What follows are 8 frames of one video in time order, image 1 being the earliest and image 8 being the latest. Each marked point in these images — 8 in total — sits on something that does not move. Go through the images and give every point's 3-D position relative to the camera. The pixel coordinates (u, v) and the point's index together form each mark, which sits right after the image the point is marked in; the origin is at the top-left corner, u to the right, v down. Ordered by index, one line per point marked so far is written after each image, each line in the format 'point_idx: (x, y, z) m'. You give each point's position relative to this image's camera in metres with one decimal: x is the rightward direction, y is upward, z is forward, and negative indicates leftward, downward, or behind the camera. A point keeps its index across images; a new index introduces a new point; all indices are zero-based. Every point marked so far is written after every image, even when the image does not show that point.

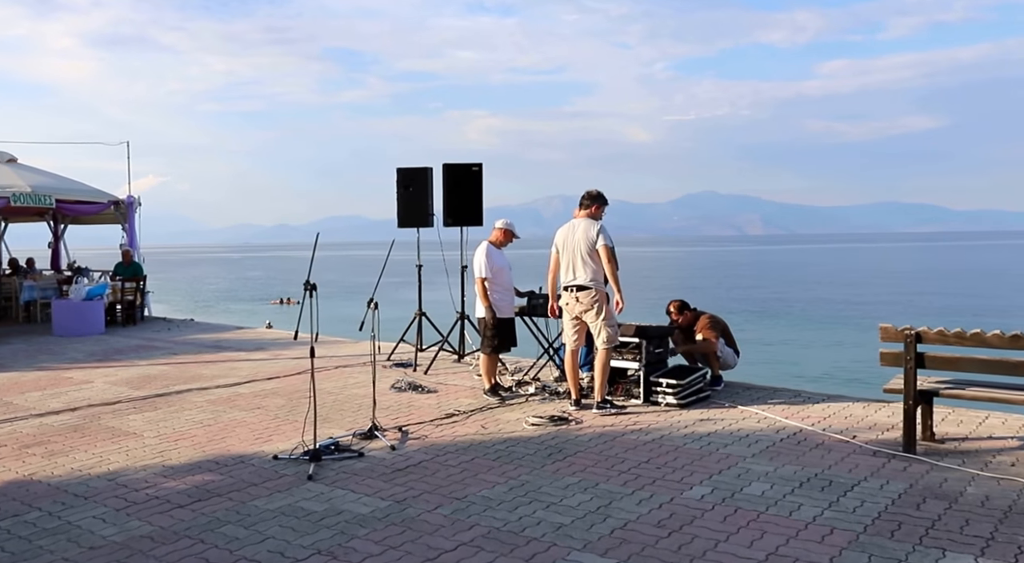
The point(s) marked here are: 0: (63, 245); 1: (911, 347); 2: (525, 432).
0: (-9.9, +0.8, +18.3) m
1: (+2.6, -0.4, +5.4) m
2: (+0.1, -1.2, +6.3) m
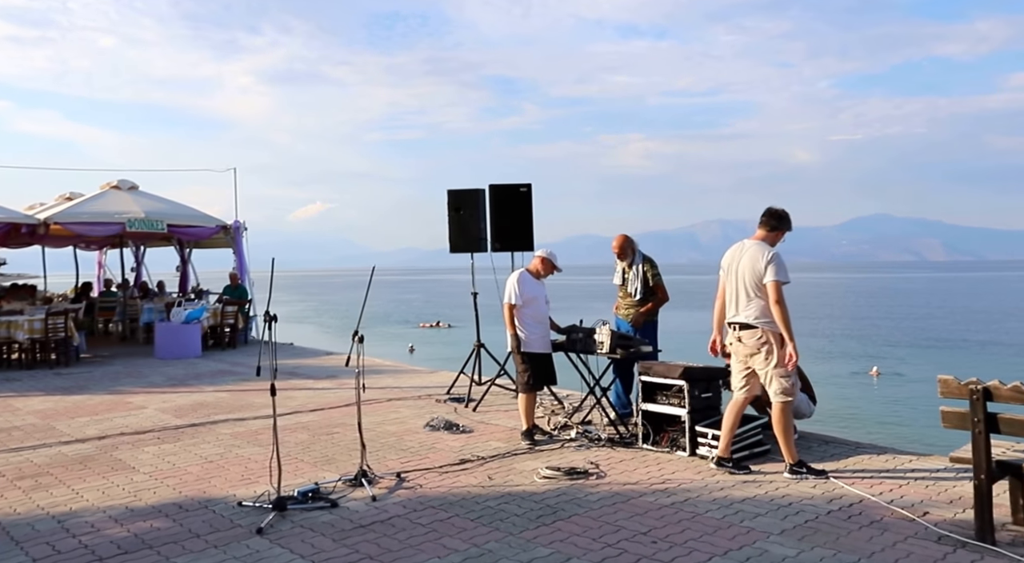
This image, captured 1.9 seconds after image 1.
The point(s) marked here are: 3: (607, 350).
0: (-7.5, +0.3, +19.2) m
1: (+2.4, -0.6, +4.2) m
2: (+0.1, -1.4, +5.6) m
3: (+0.8, -0.6, +6.8) m
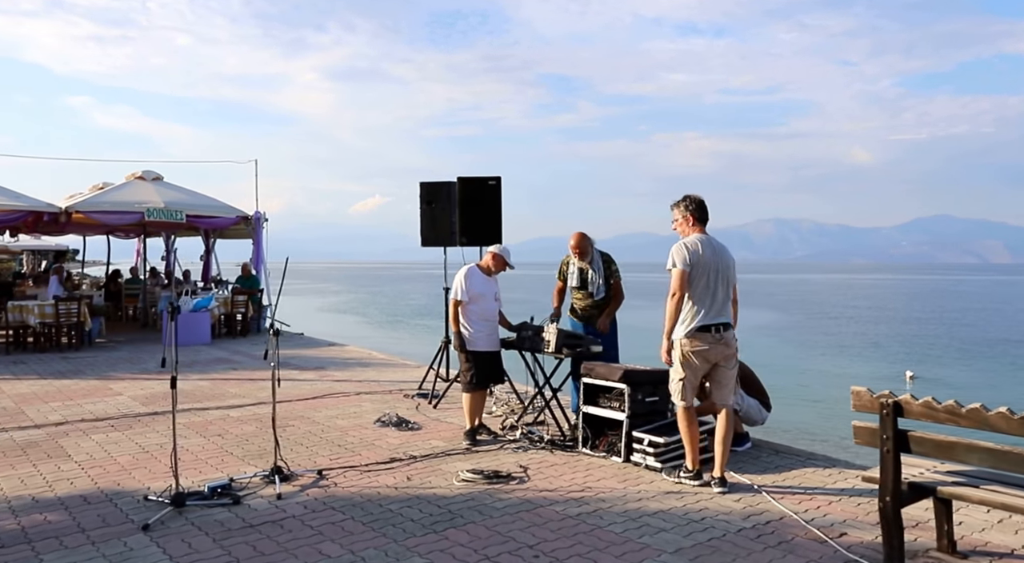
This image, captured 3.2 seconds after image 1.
0: (-7.1, +0.6, +19.5) m
1: (+1.8, -0.7, +3.9) m
2: (-0.4, -1.4, +5.4) m
3: (+0.3, -0.5, +6.5) m
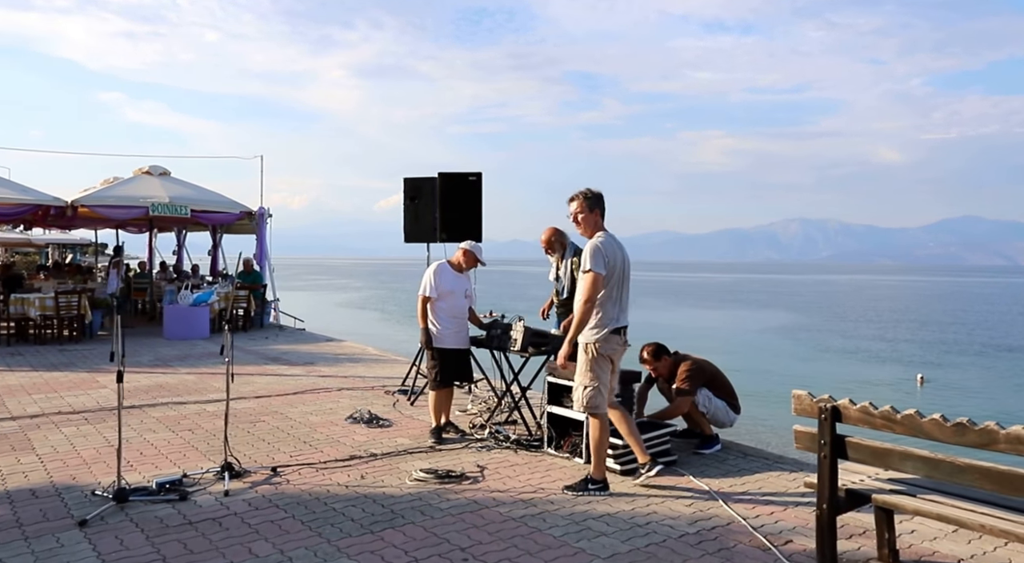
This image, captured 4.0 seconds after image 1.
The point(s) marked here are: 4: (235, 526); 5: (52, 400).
0: (-7.0, +0.7, +19.7) m
1: (+1.4, -0.7, +3.8) m
2: (-0.7, -1.3, +5.3) m
3: (+0.1, -0.5, +6.4) m
4: (-1.5, -1.4, +4.6) m
5: (-4.7, -1.2, +8.4) m
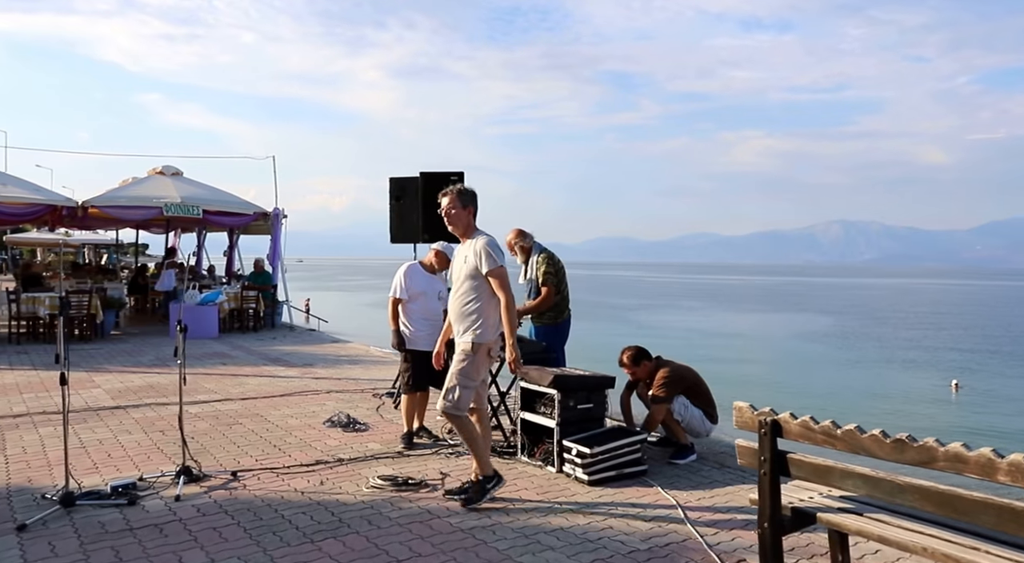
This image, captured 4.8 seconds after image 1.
0: (-6.6, +0.7, +19.8) m
1: (+1.1, -0.7, +3.5) m
2: (-1.0, -1.4, +5.2) m
3: (-0.1, -0.5, +6.3) m
4: (-1.8, -1.4, +4.5) m
5: (-4.8, -1.2, +8.4) m
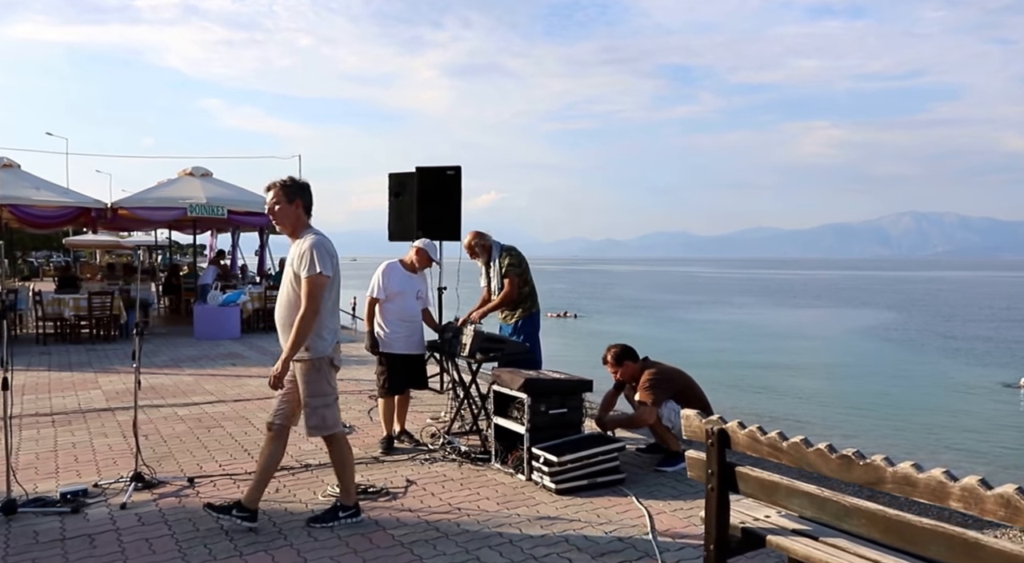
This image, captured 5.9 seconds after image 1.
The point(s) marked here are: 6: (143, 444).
0: (-5.9, +0.7, +19.9) m
1: (+0.8, -0.7, +3.1) m
2: (-1.2, -1.3, +4.9) m
3: (-0.3, -0.5, +6.0) m
4: (-2.1, -1.4, +4.3) m
5: (-4.9, -1.2, +8.4) m
6: (-2.9, -1.3, +6.5) m
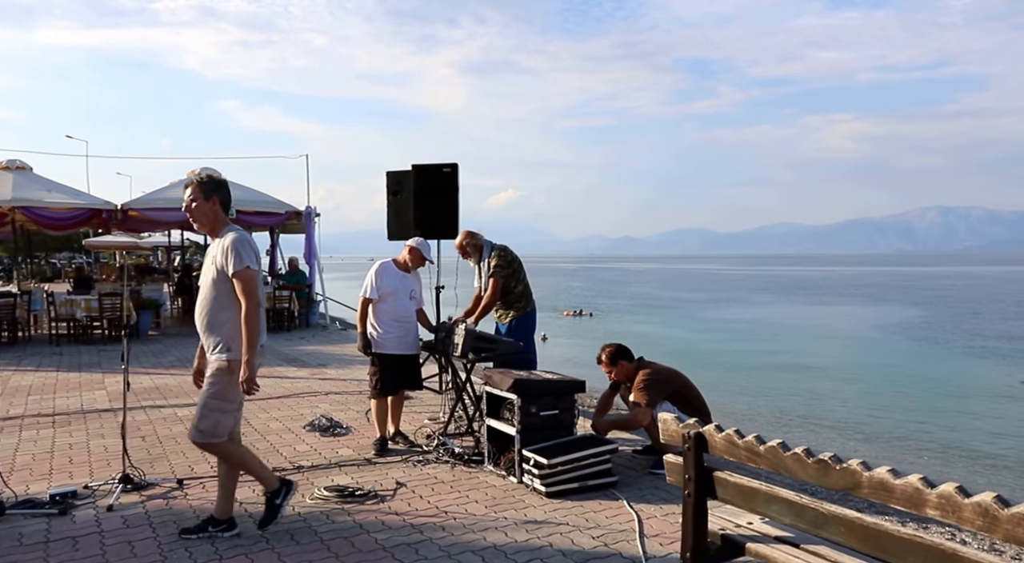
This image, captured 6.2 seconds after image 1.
0: (-5.6, +0.7, +19.9) m
1: (+0.6, -0.7, +3.1) m
2: (-1.3, -1.3, +4.9) m
3: (-0.4, -0.5, +5.9) m
4: (-2.2, -1.4, +4.3) m
5: (-4.9, -1.2, +8.4) m
6: (-2.9, -1.3, +6.5) m
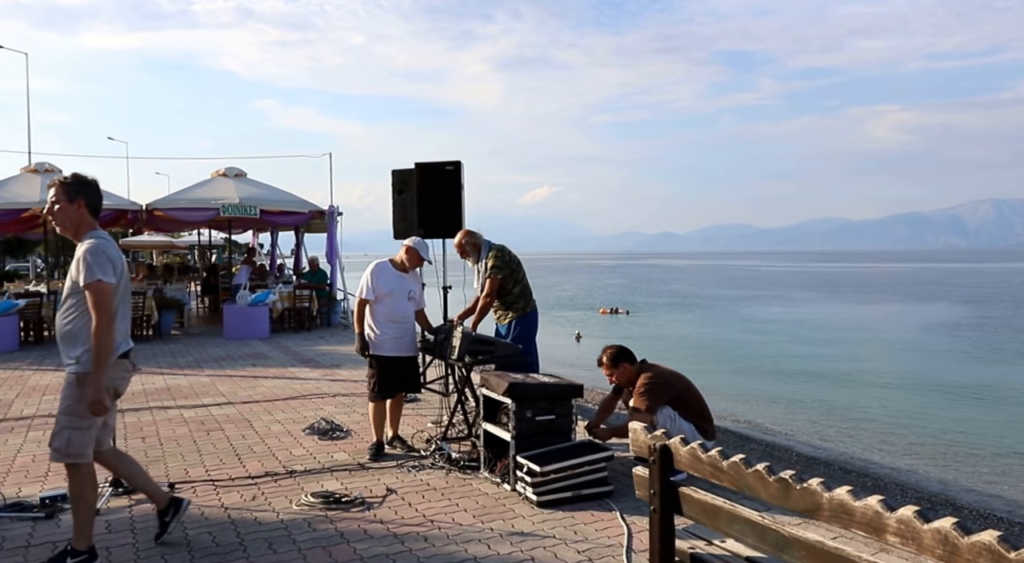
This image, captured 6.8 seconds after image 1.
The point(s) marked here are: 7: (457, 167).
0: (-5.0, +0.7, +20.0) m
1: (+0.5, -0.7, +2.9) m
2: (-1.4, -1.4, +4.8) m
3: (-0.4, -0.5, +5.8) m
4: (-2.3, -1.4, +4.2) m
5: (-4.8, -1.3, +8.5) m
6: (-2.9, -1.3, +6.4) m
7: (-0.5, +1.0, +7.5) m
